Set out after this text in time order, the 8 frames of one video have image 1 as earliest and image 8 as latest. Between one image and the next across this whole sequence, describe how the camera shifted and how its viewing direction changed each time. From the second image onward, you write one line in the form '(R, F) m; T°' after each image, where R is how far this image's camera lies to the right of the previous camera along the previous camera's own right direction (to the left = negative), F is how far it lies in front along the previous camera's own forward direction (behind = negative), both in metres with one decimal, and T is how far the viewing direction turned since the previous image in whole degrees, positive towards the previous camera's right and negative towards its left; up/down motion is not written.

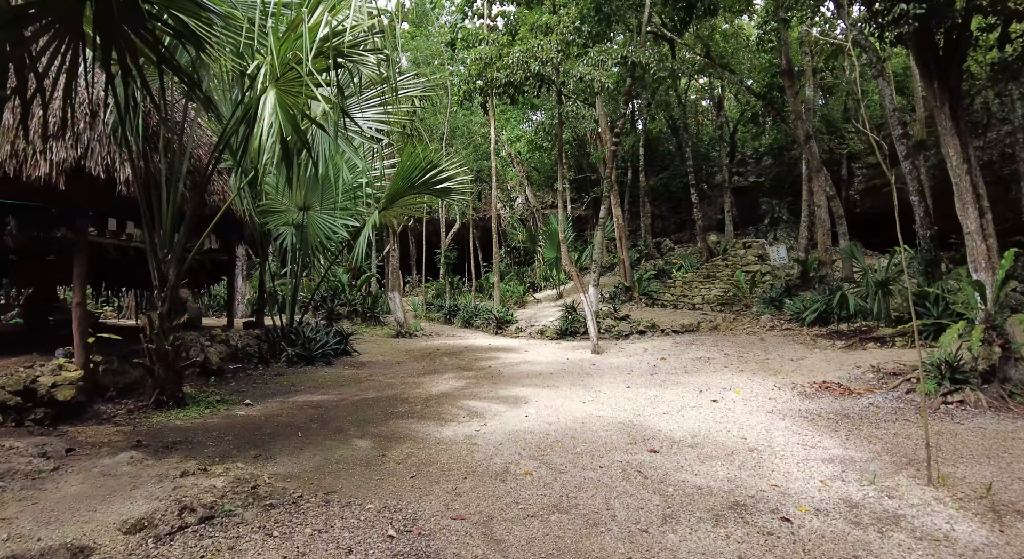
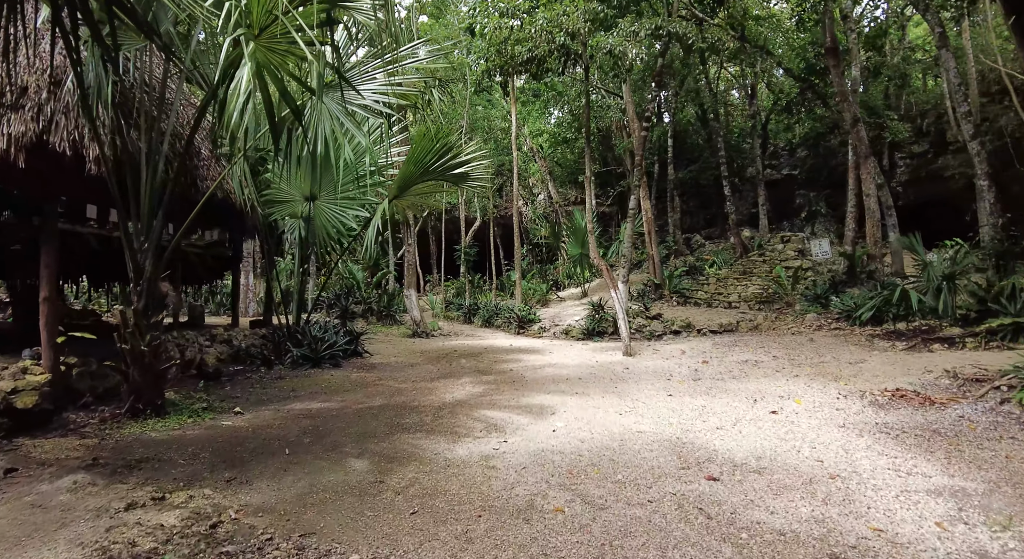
(0.0, +0.8) m; -2°
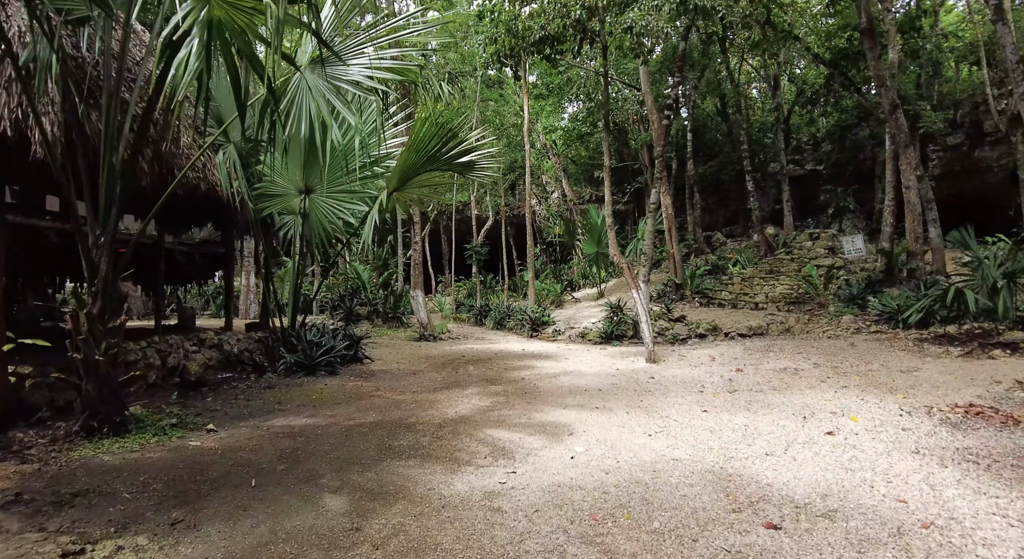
(0.0, +0.7) m; -1°
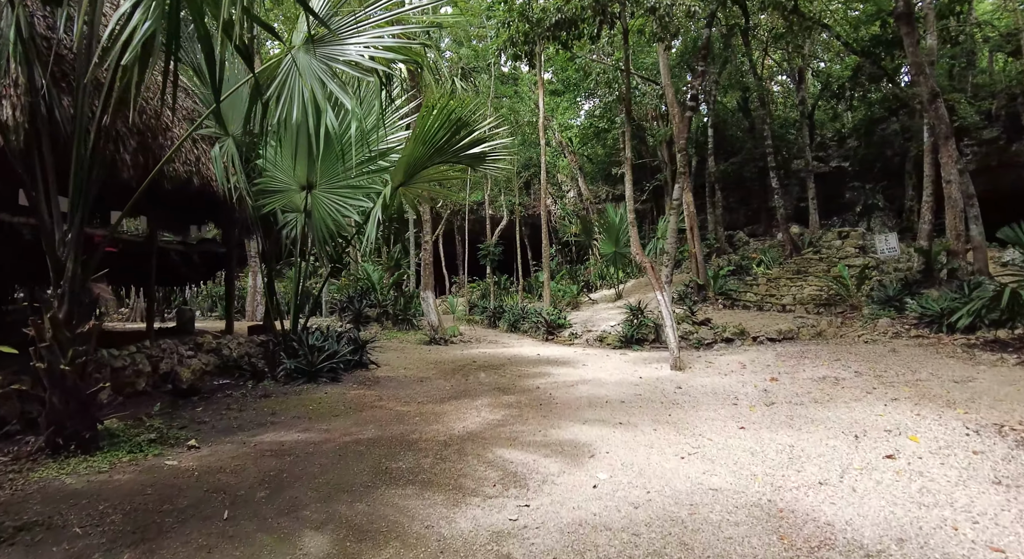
(0.0, +0.5) m; -2°
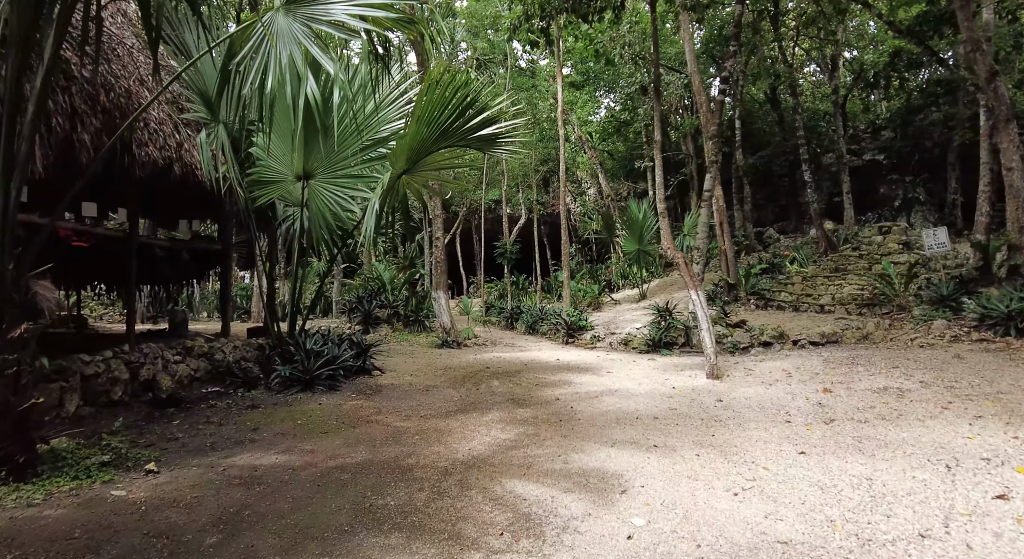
(0.0, +0.7) m; -2°
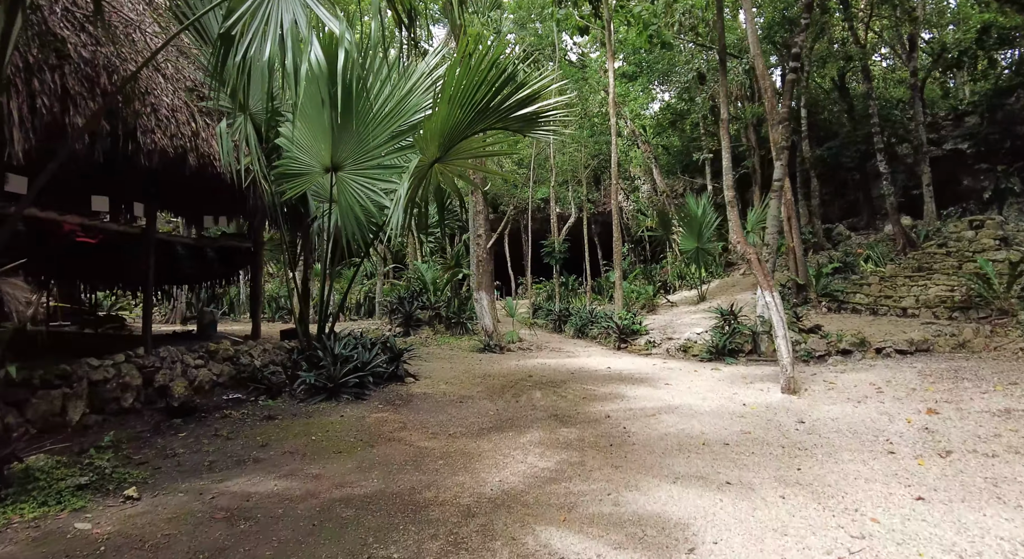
(+0.1, +0.6) m; -5°
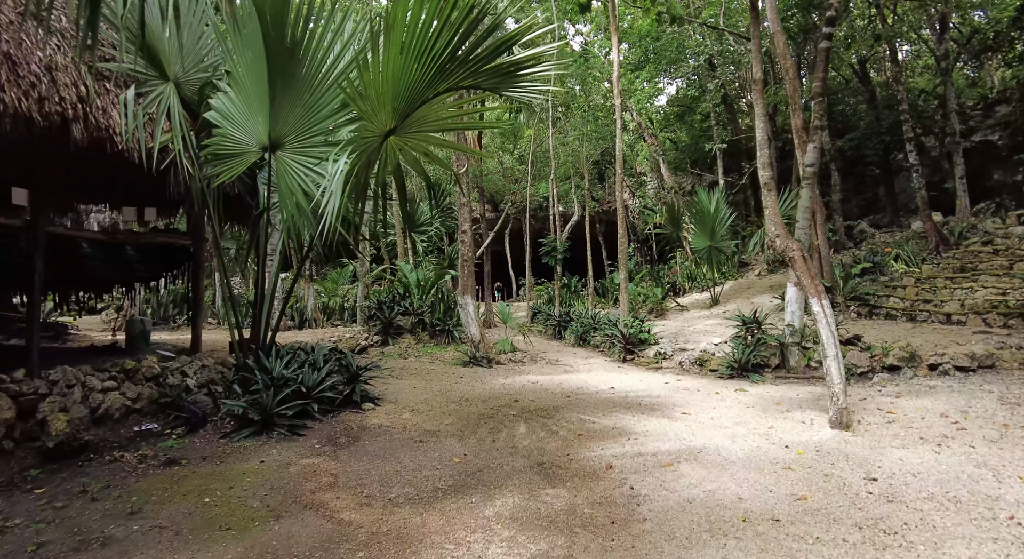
(+0.2, +1.1) m; -1°
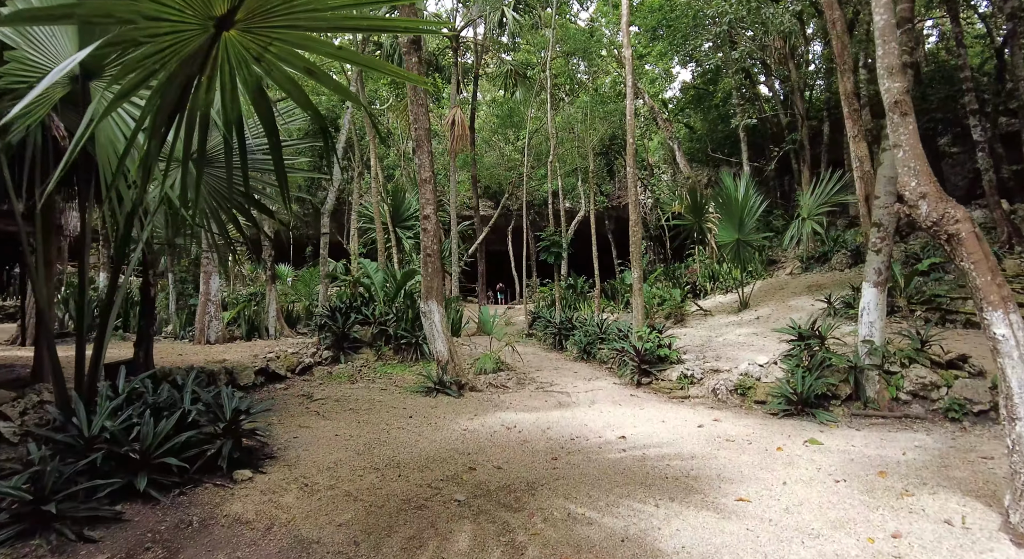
(+0.3, +1.8) m; -1°
